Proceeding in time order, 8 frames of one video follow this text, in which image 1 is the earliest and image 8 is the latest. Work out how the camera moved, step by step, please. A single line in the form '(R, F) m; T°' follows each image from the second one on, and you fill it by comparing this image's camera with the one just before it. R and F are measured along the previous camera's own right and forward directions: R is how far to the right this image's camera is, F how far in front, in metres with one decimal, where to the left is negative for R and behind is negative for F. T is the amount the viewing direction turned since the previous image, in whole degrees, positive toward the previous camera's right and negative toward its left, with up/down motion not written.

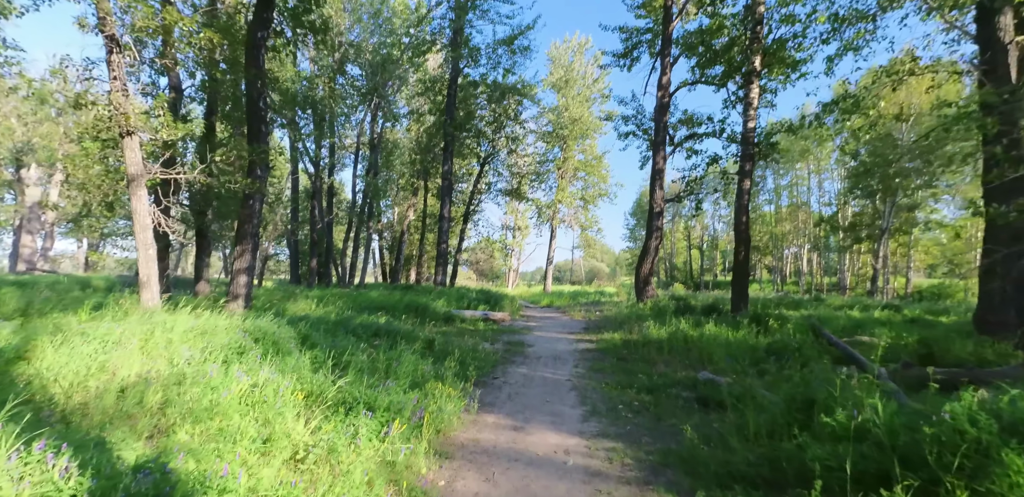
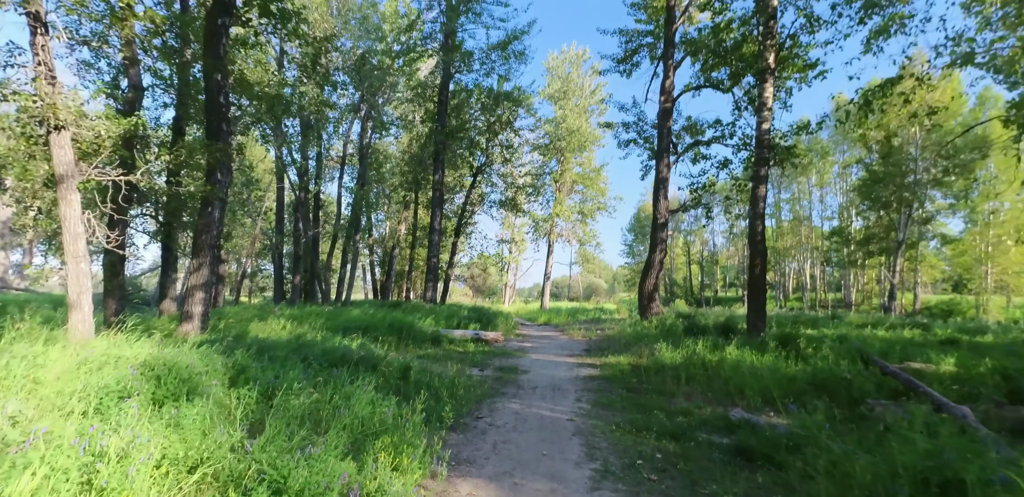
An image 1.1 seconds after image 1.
(+0.1, +1.1) m; 0°
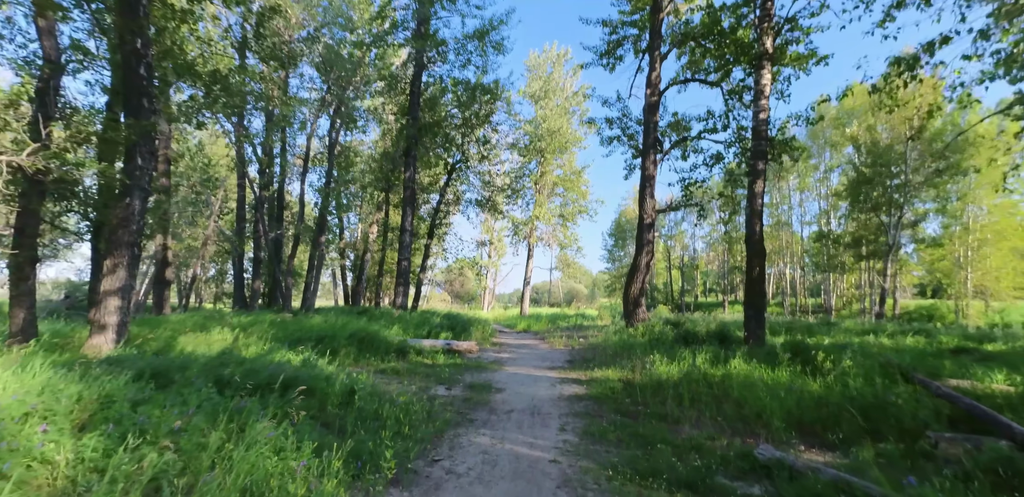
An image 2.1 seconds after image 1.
(+0.1, +1.1) m; +2°
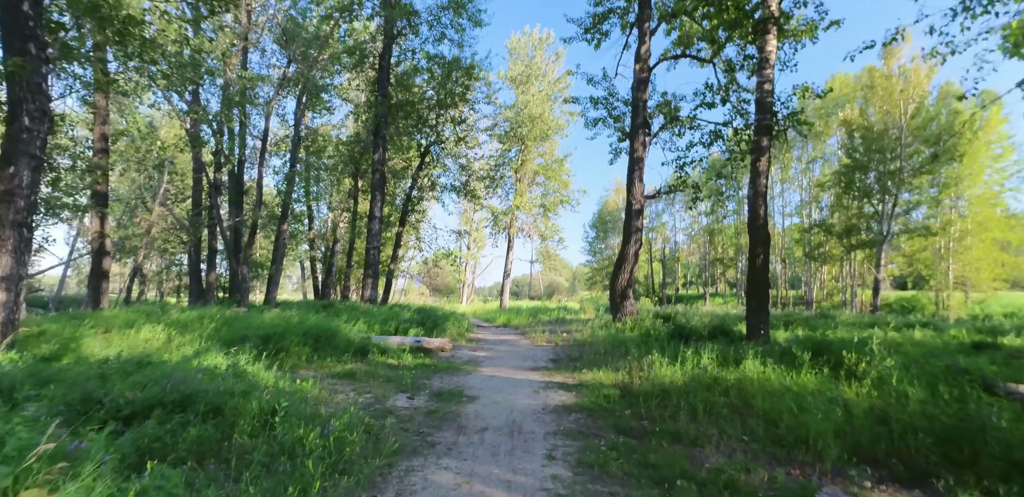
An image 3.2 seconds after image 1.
(+0.1, +1.1) m; +2°
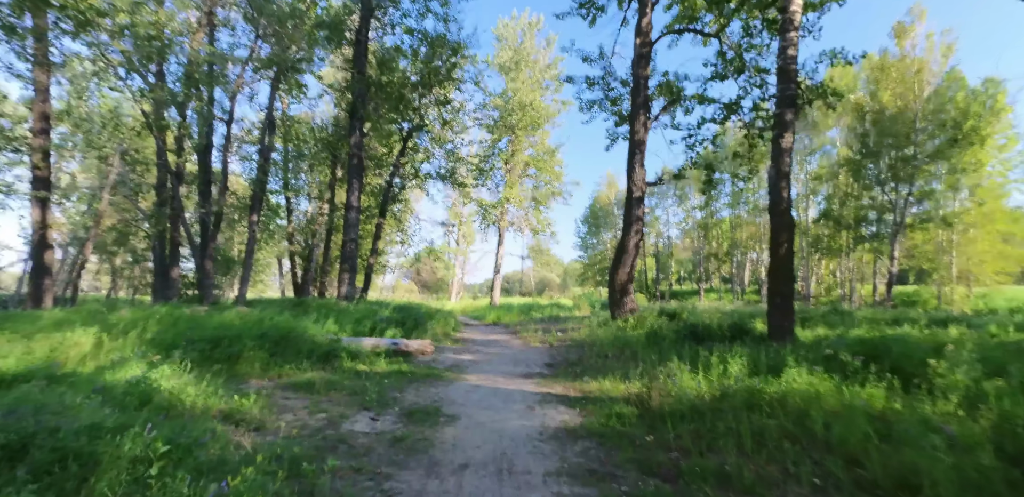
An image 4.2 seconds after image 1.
(0.0, +1.1) m; +1°
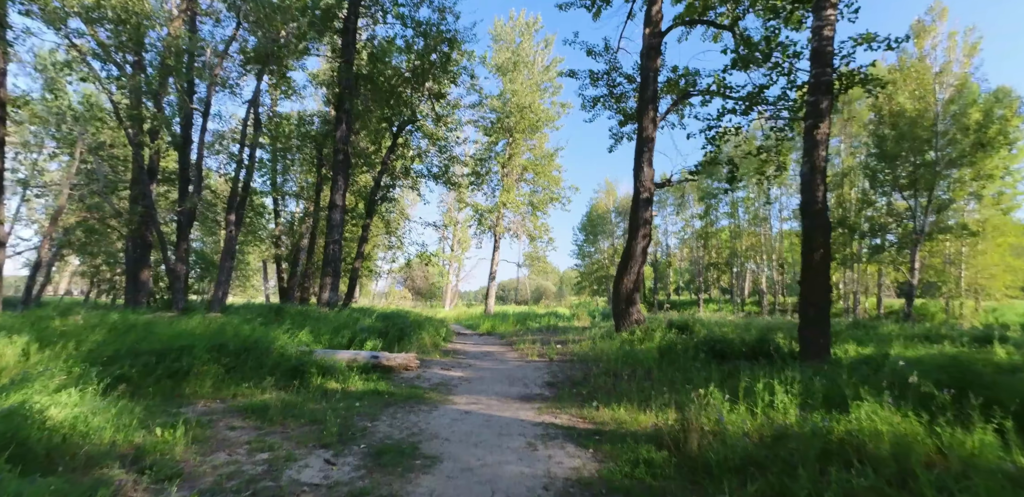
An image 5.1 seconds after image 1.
(0.0, +1.0) m; +1°
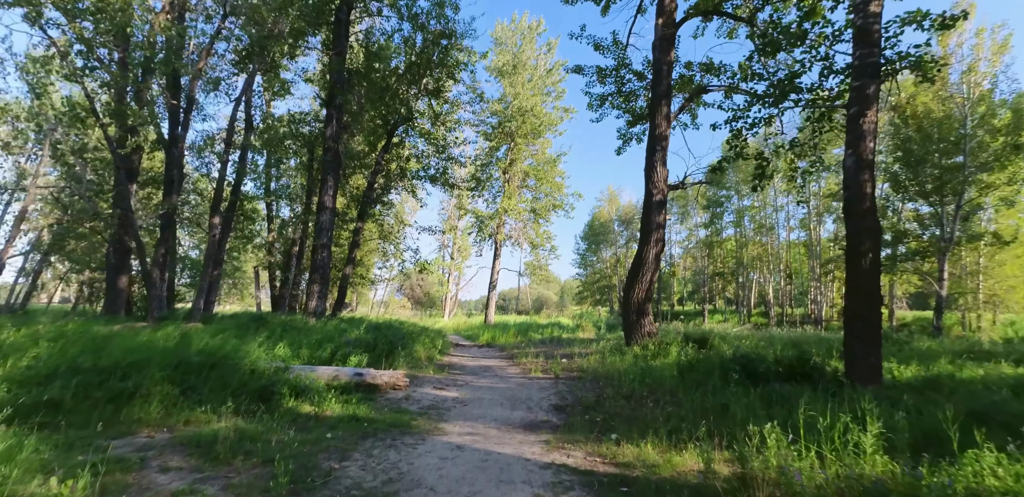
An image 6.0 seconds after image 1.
(0.0, +0.8) m; 0°
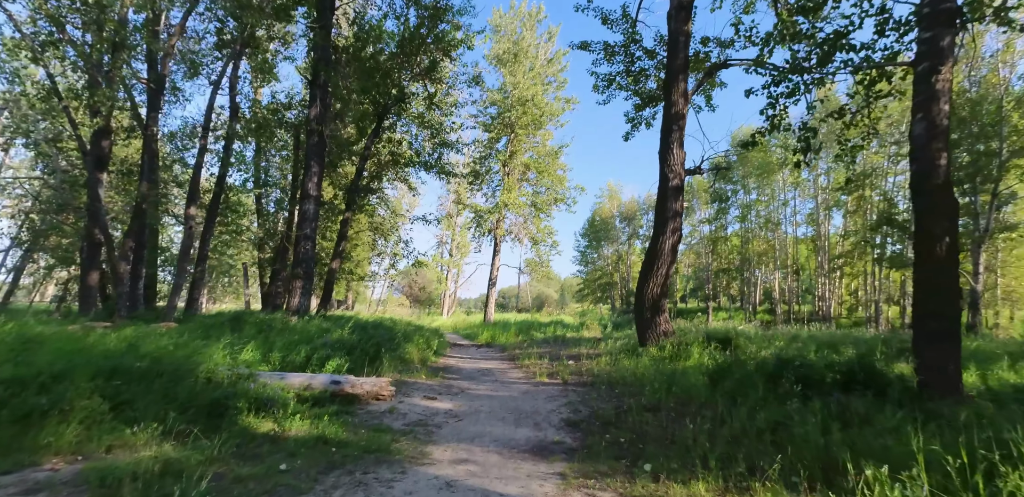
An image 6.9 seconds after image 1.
(0.0, +1.0) m; 0°
